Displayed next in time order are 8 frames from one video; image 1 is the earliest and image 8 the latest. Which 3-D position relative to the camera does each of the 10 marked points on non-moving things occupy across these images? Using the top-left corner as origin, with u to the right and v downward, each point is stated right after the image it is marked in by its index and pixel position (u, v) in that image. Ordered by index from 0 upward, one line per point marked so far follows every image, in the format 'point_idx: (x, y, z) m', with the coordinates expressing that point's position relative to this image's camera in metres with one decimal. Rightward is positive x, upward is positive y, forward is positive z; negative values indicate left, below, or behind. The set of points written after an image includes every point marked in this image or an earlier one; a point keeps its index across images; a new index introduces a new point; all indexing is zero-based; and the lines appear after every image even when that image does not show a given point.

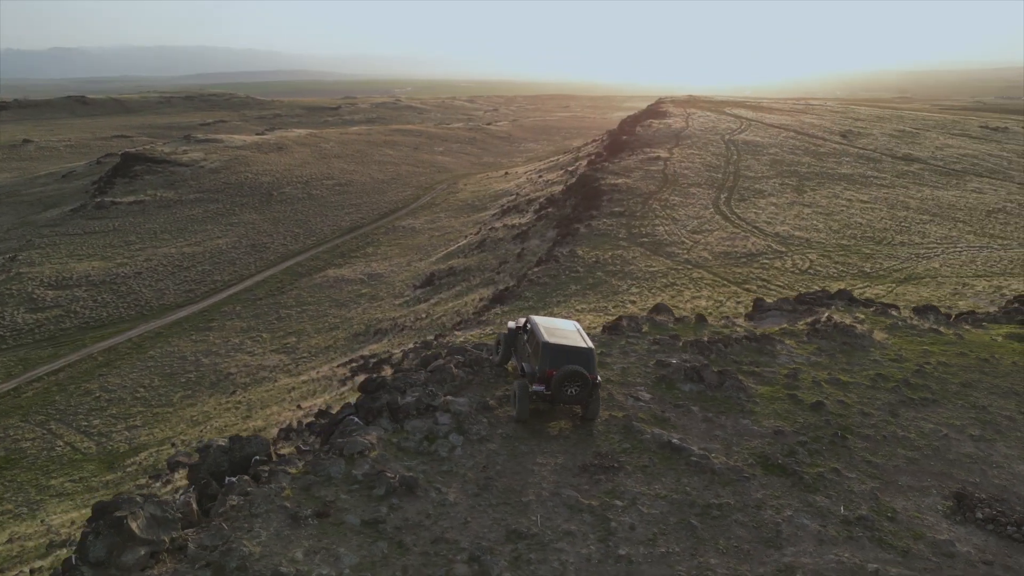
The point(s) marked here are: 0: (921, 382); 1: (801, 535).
0: (+6.0, -1.4, +10.6) m
1: (+2.8, -2.3, +6.9) m
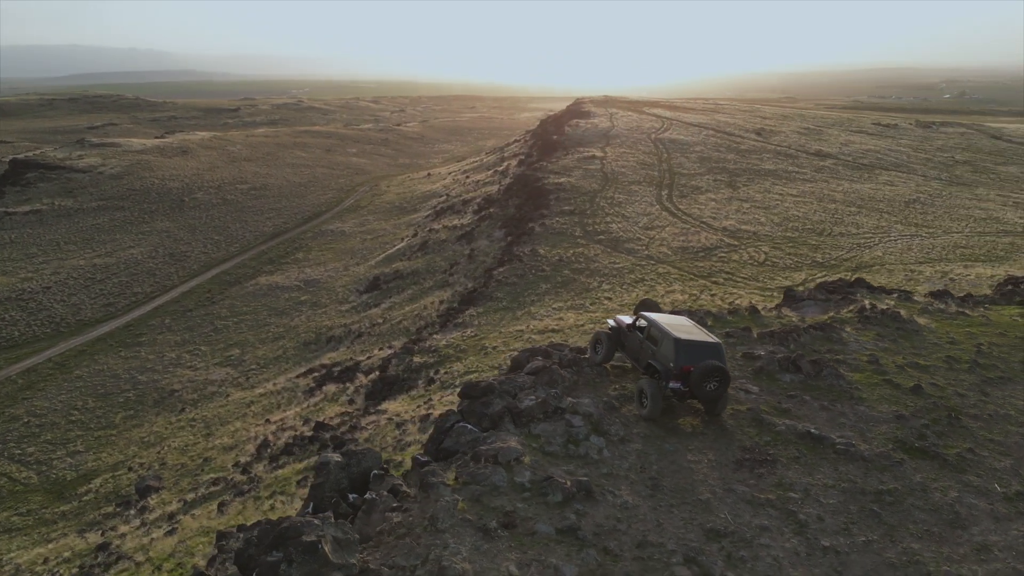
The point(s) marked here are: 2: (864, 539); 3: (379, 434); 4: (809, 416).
0: (+7.3, -1.1, +11.2) m
1: (+4.6, -2.2, +7.1) m
2: (+3.2, -2.3, +6.7) m
3: (-3.2, -3.4, +17.2) m
4: (+3.7, -1.6, +9.0) m
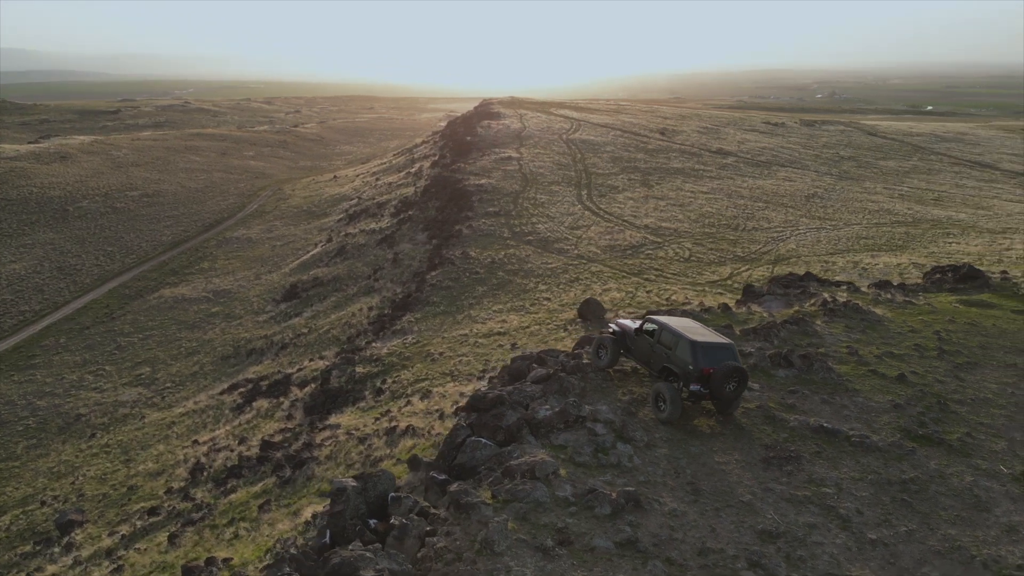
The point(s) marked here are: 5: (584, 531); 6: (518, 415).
0: (+7.2, -1.0, +11.9) m
1: (+5.0, -2.1, +7.5) m
2: (+3.7, -2.3, +6.9) m
3: (-3.9, -3.7, +16.6) m
4: (+3.8, -1.5, +9.3) m
5: (+0.7, -2.2, +6.7) m
6: (+0.1, -1.6, +8.9) m
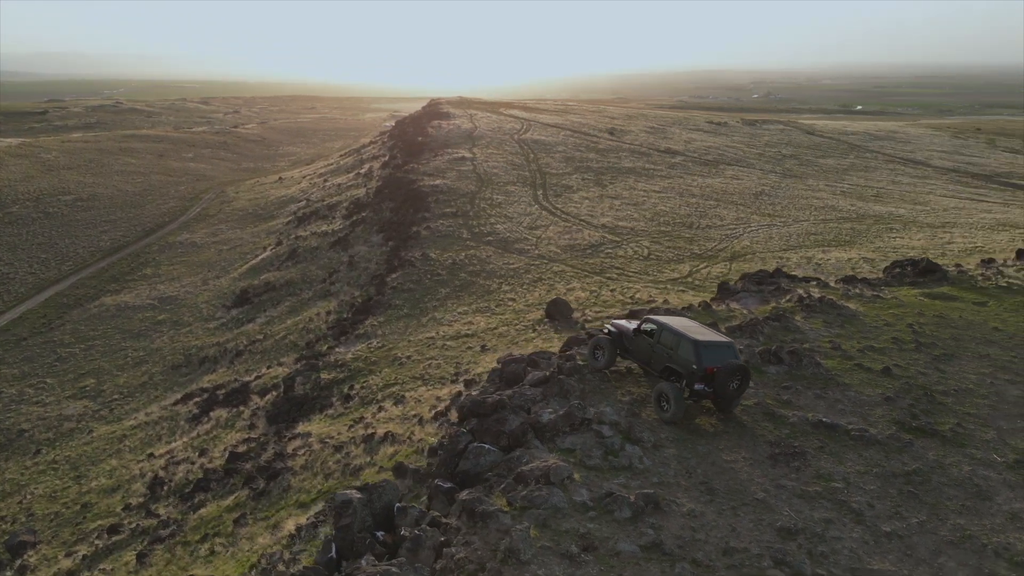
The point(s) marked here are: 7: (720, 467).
0: (+7.0, -0.9, +12.3) m
1: (+5.1, -2.1, +7.7) m
2: (+3.9, -2.2, +7.1) m
3: (-4.4, -3.8, +16.2) m
4: (+3.8, -1.5, +9.4) m
5: (+0.9, -2.3, +6.7) m
6: (+0.1, -1.6, +8.8) m
7: (+2.3, -1.9, +7.9) m
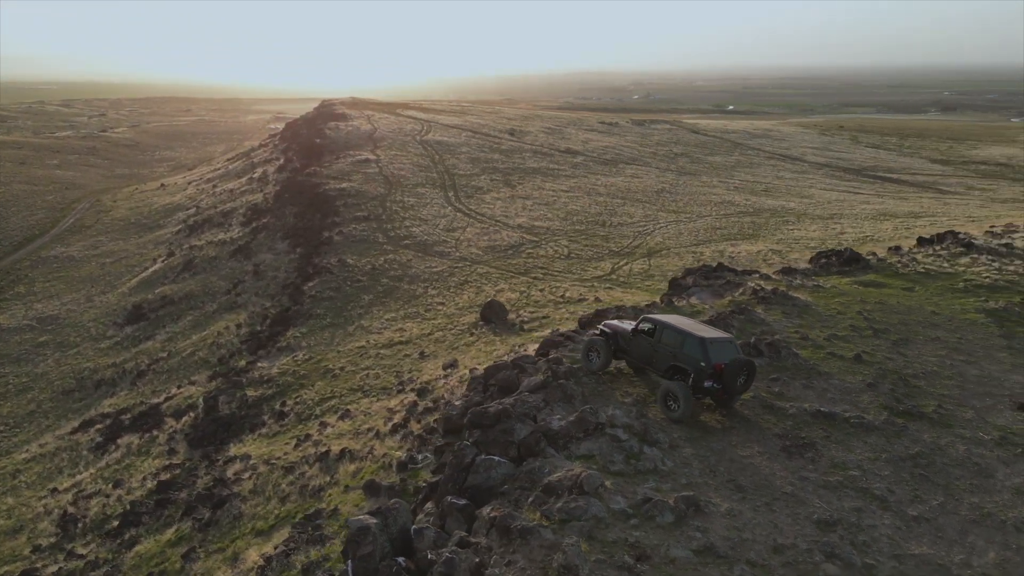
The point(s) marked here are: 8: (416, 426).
0: (+6.5, -0.7, +12.9) m
1: (+5.3, -1.9, +8.1) m
2: (+4.2, -2.1, +7.3) m
3: (-5.1, -4.1, +15.2) m
4: (+3.8, -1.4, +9.7) m
5: (+1.3, -2.3, +6.5) m
6: (+0.2, -1.6, +8.5) m
7: (+2.5, -1.9, +7.9) m
8: (-1.9, -2.8, +14.9) m
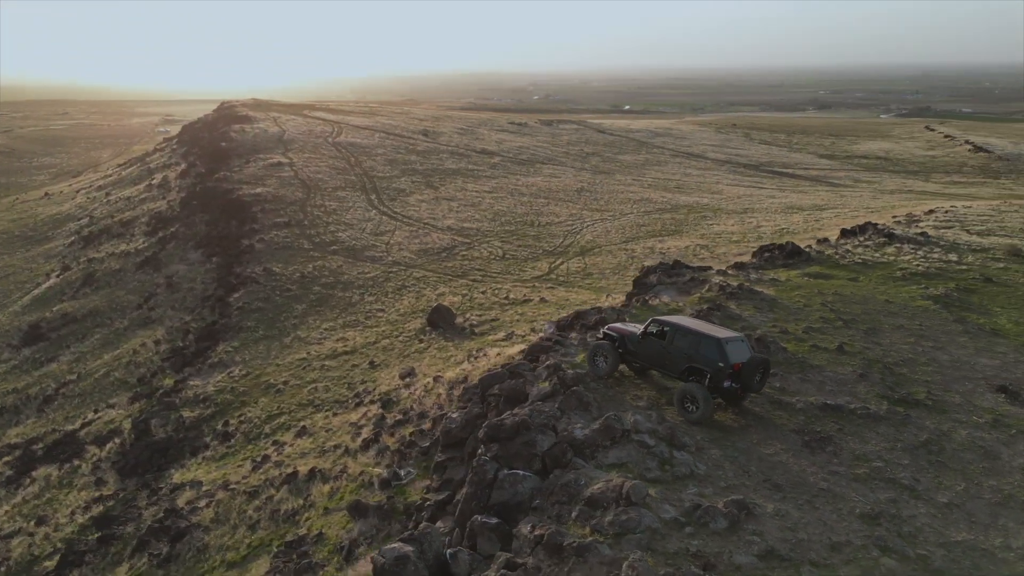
0: (+6.2, -0.6, +13.4) m
1: (+5.6, -1.8, +8.5) m
2: (+4.6, -2.1, +7.6) m
3: (-5.5, -4.3, +14.2) m
4: (+3.9, -1.4, +9.8) m
5: (+1.8, -2.3, +6.4) m
6: (+0.5, -1.7, +8.3) m
7: (+2.8, -1.9, +8.0) m
8: (-2.4, -3.0, +14.3) m
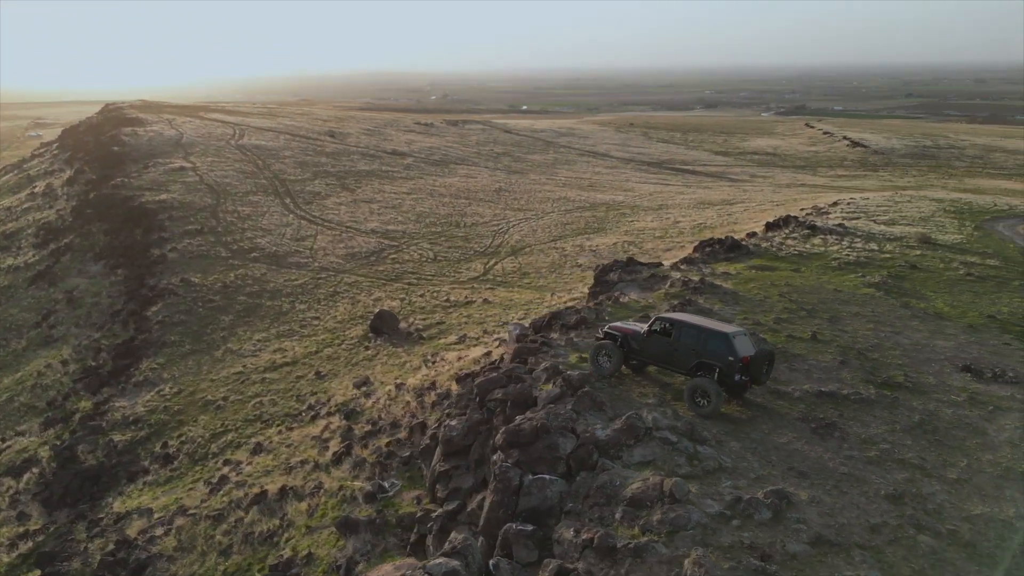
0: (+5.7, -0.4, +14.0) m
1: (+5.8, -1.6, +9.1) m
2: (+5.0, -1.9, +8.1) m
3: (-5.9, -4.6, +13.4) m
4: (+3.9, -1.3, +10.2) m
5: (+2.3, -2.3, +6.6) m
6: (+0.7, -1.7, +8.3) m
7: (+3.1, -1.8, +8.2) m
8: (-2.8, -3.1, +13.9) m
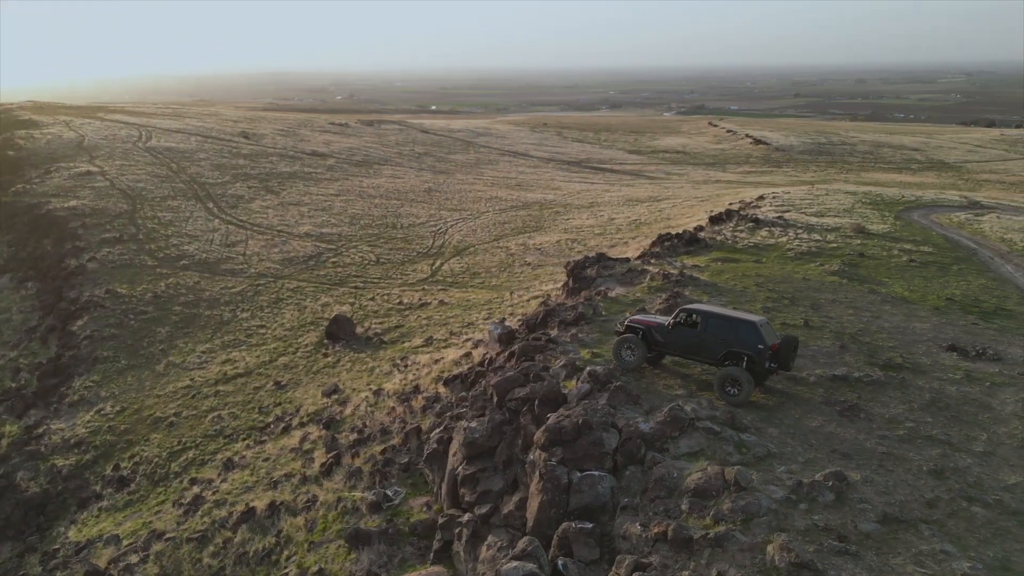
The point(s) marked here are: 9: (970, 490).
0: (+5.5, -0.2, +14.5) m
1: (+6.2, -1.4, +9.7) m
2: (+5.5, -1.7, +8.5) m
3: (-5.8, -4.8, +12.6) m
4: (+4.2, -1.1, +10.5) m
5: (+3.0, -2.1, +6.7) m
6: (+1.2, -1.7, +8.2) m
7: (+3.6, -1.7, +8.5) m
8: (-2.9, -3.2, +13.4) m
9: (+4.6, -2.0, +7.3) m
